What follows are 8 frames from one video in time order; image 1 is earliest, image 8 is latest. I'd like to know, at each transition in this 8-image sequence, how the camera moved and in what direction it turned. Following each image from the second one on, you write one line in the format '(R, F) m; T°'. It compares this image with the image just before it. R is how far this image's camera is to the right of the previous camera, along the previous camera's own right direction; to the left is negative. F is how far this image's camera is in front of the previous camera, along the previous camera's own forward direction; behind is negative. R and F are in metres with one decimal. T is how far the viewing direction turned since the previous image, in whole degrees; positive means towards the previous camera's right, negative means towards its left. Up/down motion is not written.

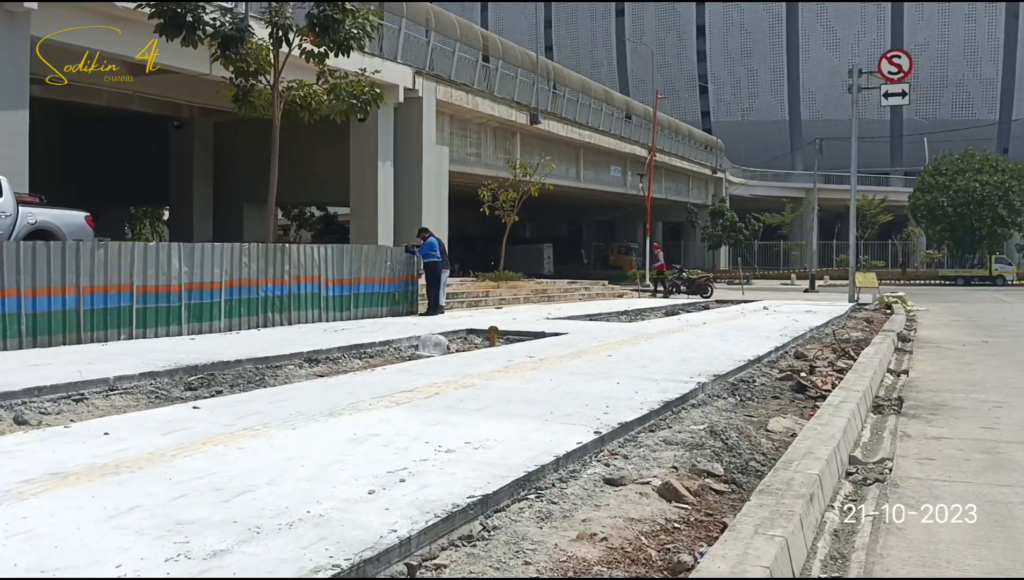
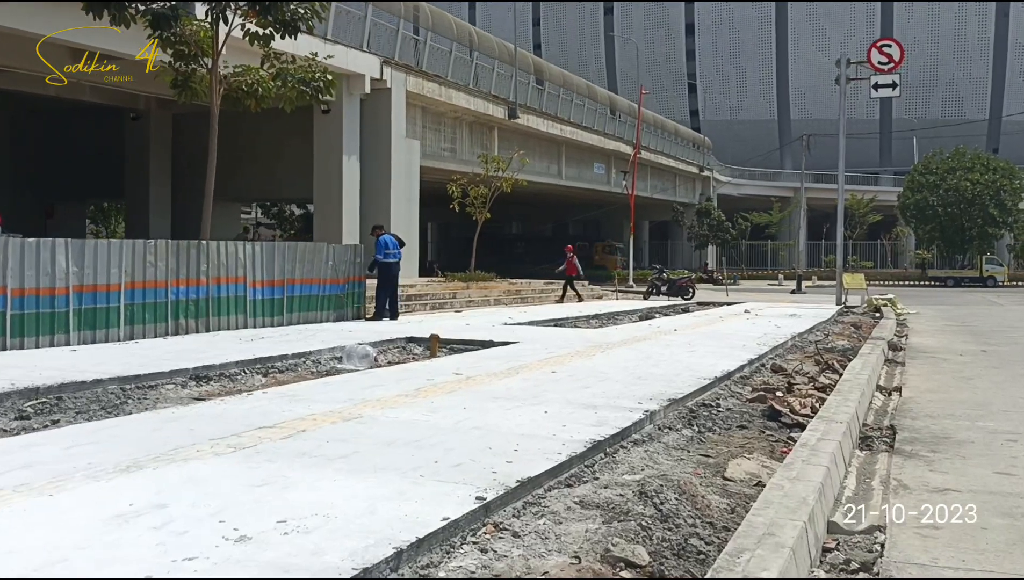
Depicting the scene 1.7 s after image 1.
(+0.6, +1.5) m; +1°
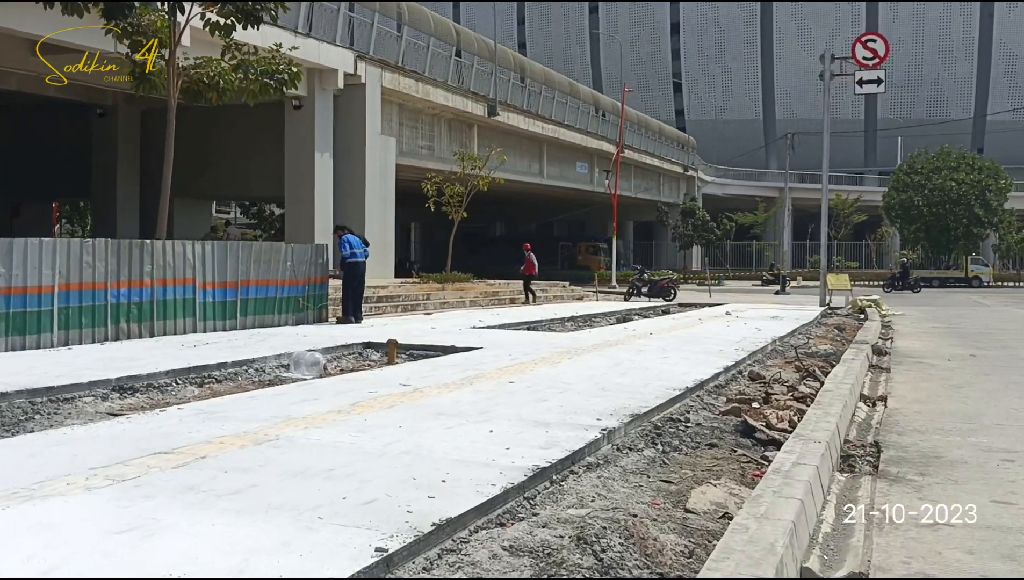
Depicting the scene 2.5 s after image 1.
(+0.3, +0.7) m; +1°
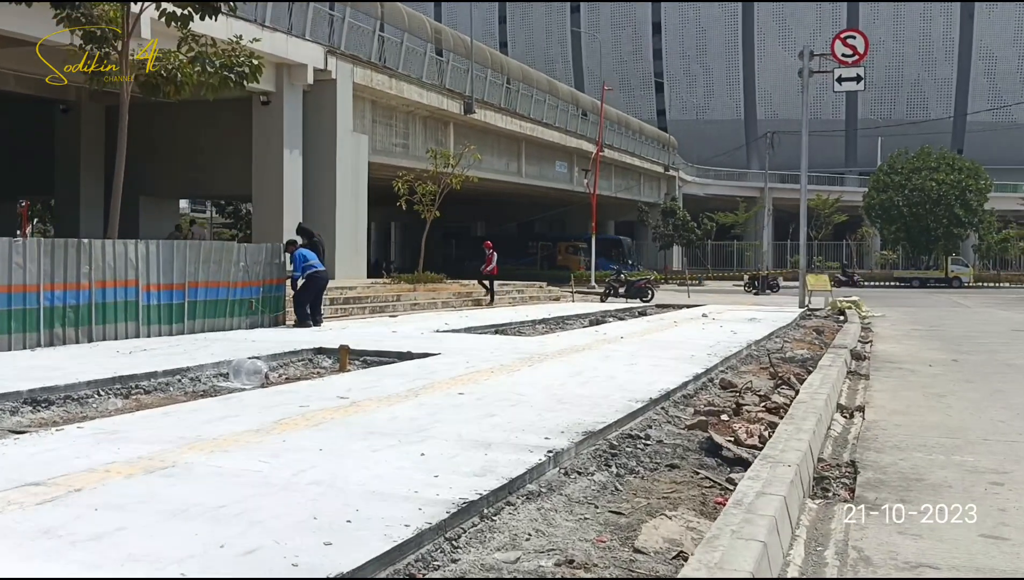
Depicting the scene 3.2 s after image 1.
(+0.2, +0.6) m; +1°
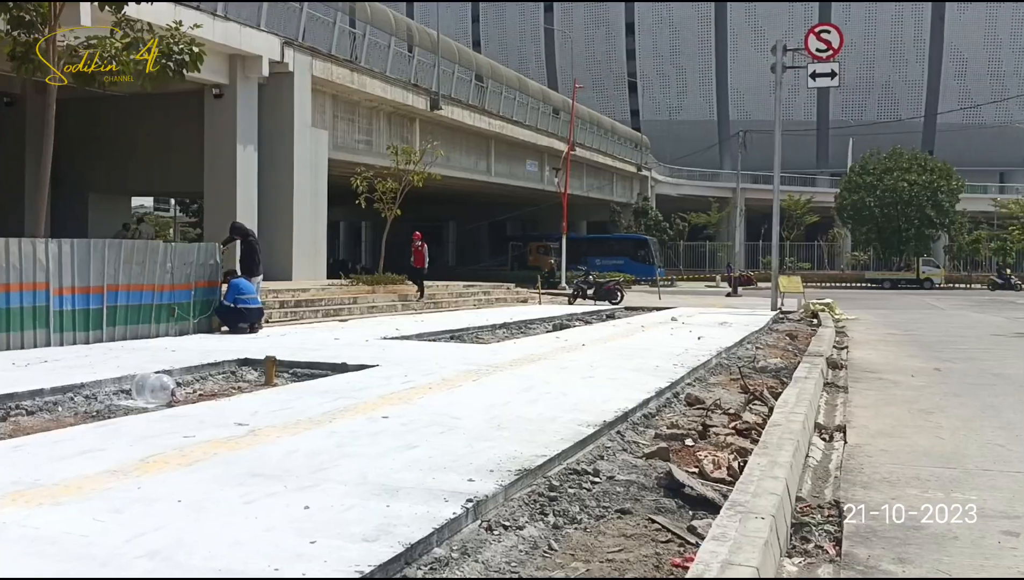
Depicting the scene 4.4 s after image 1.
(+0.3, +0.9) m; +2°
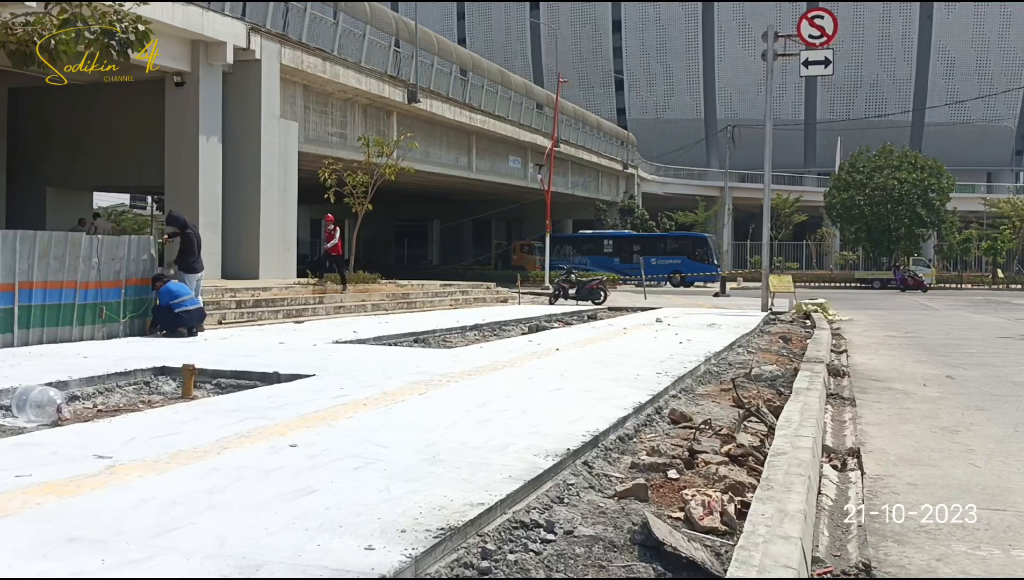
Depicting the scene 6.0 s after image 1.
(+0.2, +1.2) m; +1°
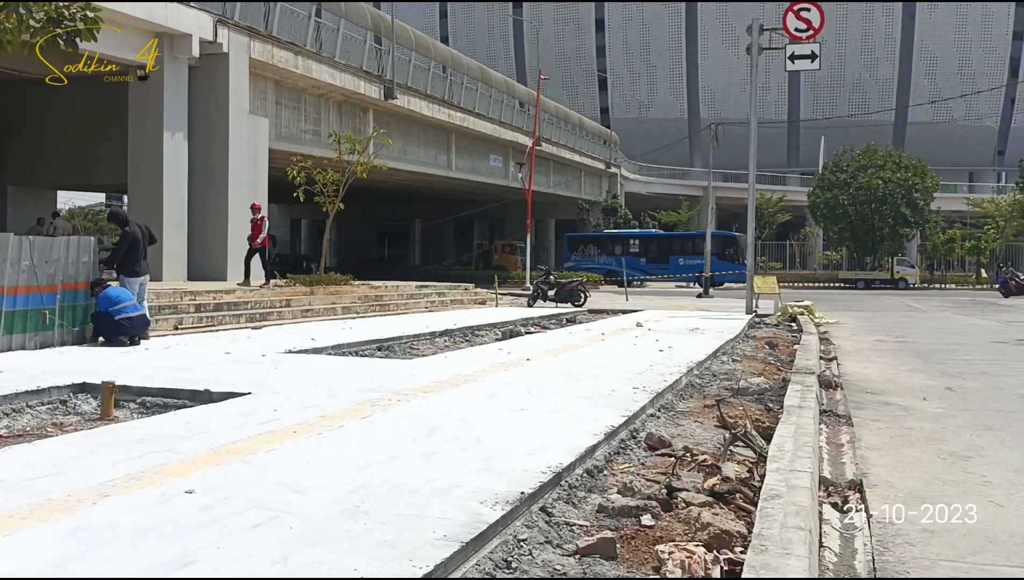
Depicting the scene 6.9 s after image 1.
(+0.2, +0.8) m; +1°
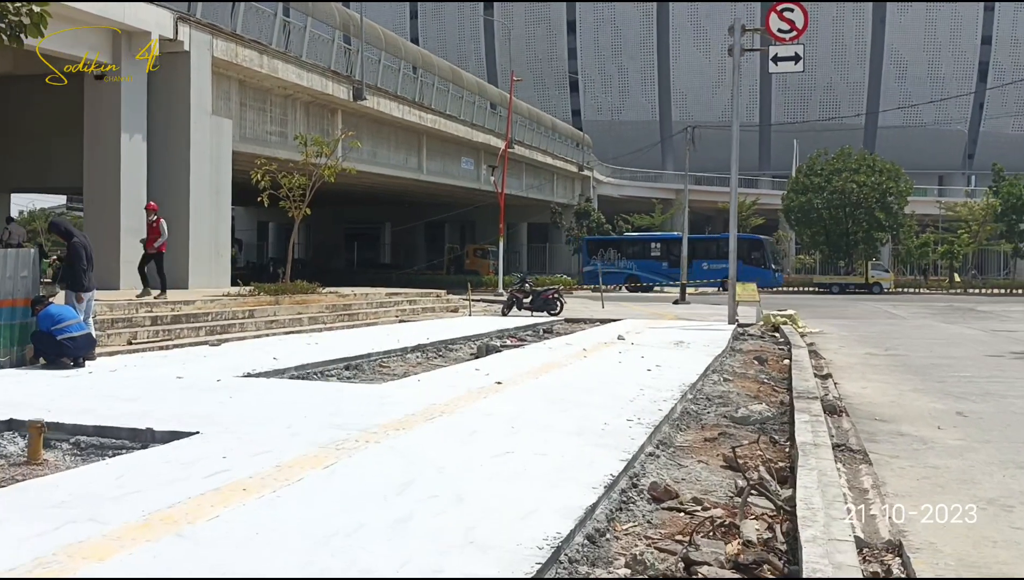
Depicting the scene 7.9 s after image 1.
(-0.1, +0.8) m; +2°
